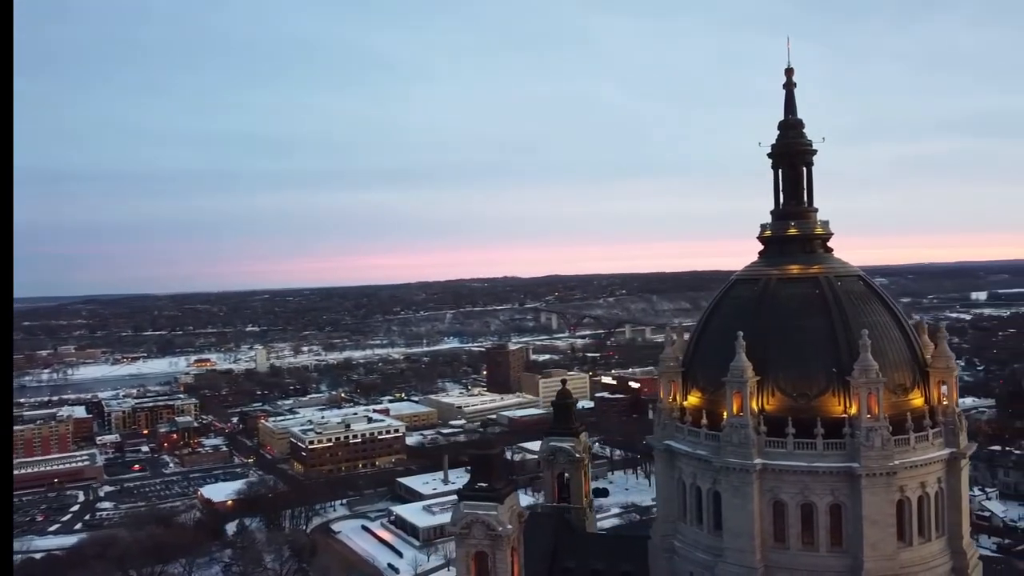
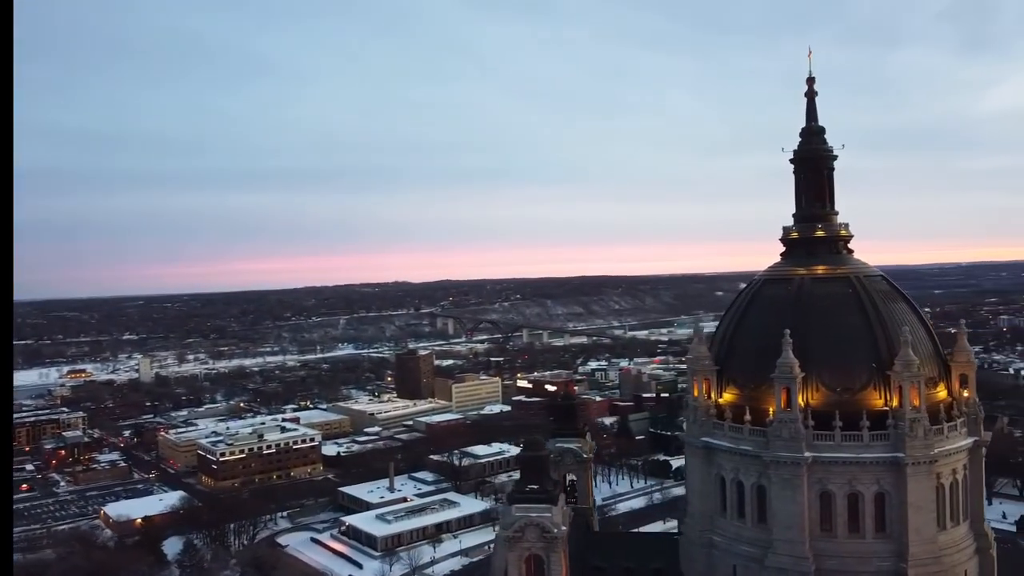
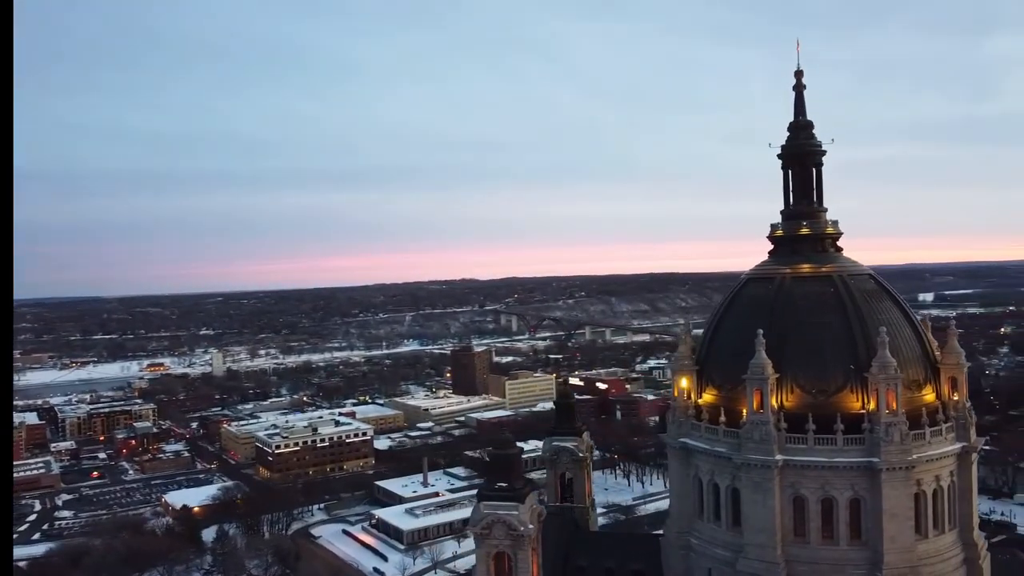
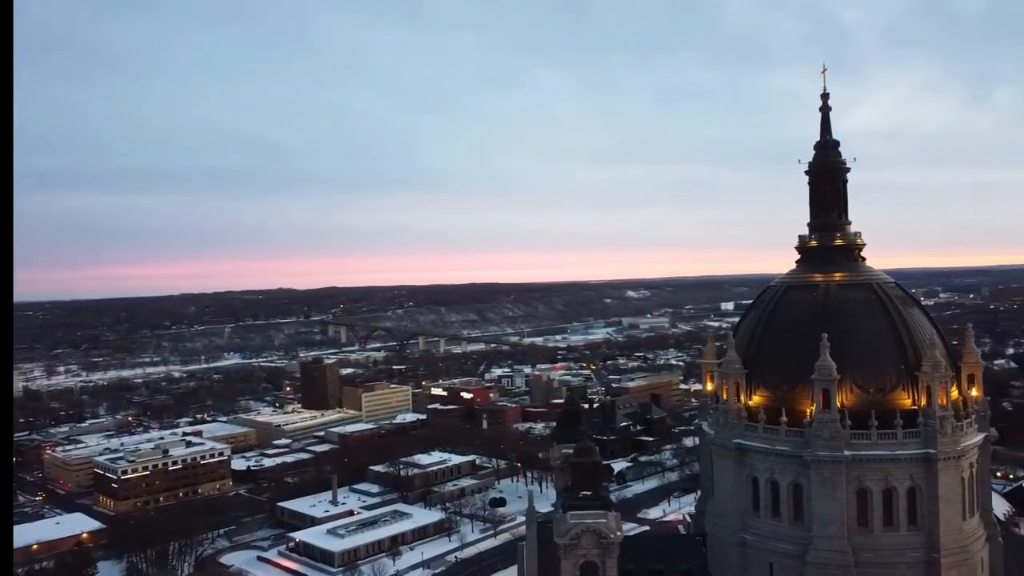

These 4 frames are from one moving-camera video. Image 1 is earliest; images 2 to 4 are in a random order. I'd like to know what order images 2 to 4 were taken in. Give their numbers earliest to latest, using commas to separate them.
3, 2, 4
